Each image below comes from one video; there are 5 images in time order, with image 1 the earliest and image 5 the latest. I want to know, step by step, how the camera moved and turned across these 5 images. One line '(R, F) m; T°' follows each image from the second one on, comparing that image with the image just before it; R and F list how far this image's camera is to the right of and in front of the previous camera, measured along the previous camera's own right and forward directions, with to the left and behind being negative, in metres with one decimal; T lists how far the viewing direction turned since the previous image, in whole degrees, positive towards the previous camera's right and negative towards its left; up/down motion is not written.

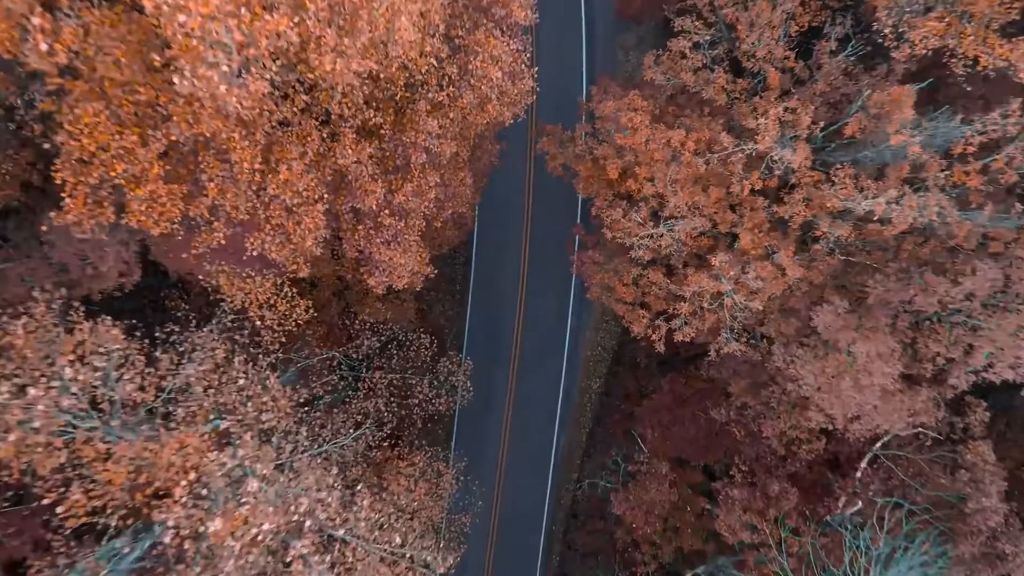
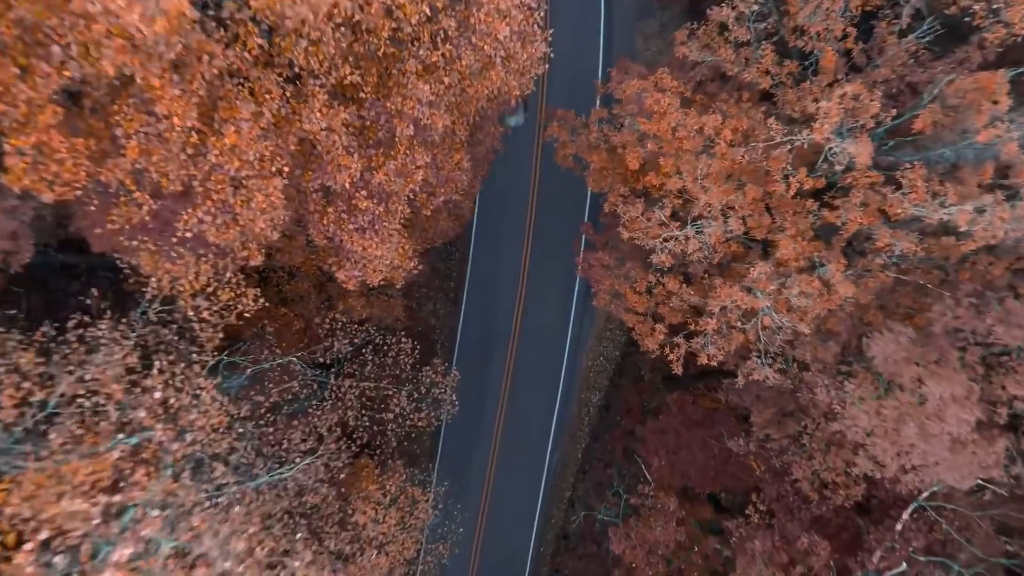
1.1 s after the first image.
(+0.1, +2.8) m; 0°
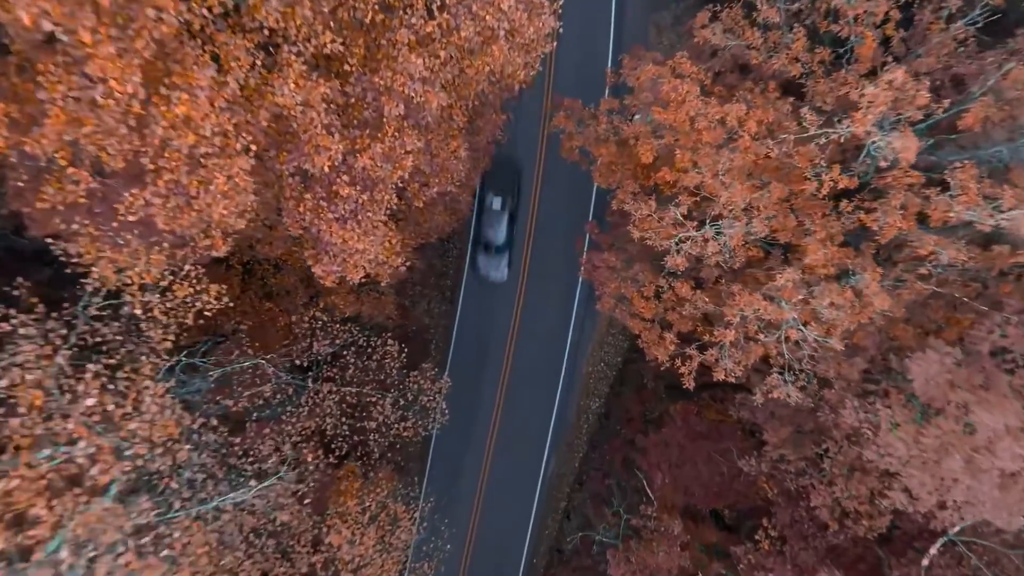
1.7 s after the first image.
(+0.1, +1.5) m; 0°
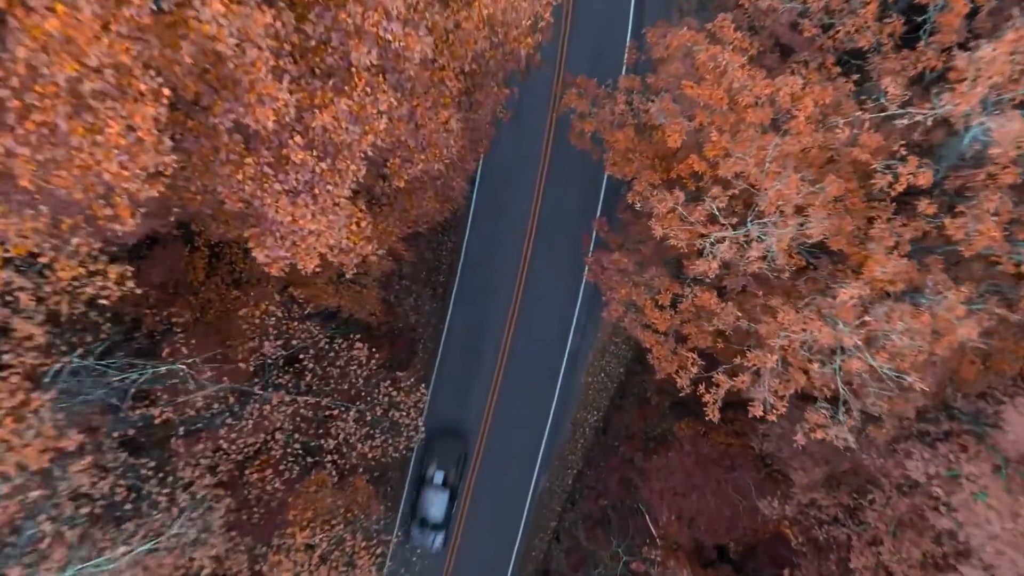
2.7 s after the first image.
(+0.2, +2.7) m; 0°
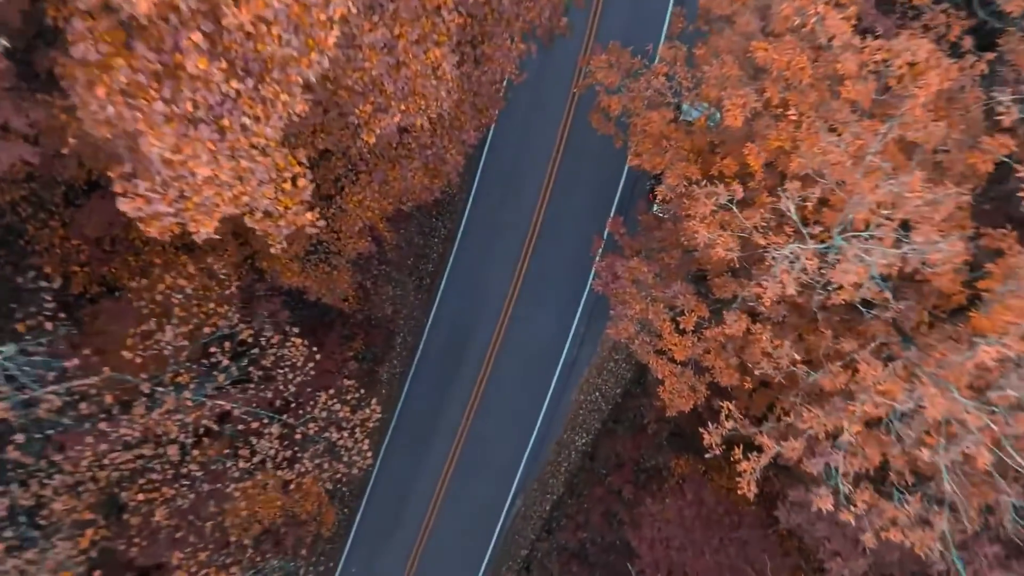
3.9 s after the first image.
(+0.2, +3.2) m; 0°
